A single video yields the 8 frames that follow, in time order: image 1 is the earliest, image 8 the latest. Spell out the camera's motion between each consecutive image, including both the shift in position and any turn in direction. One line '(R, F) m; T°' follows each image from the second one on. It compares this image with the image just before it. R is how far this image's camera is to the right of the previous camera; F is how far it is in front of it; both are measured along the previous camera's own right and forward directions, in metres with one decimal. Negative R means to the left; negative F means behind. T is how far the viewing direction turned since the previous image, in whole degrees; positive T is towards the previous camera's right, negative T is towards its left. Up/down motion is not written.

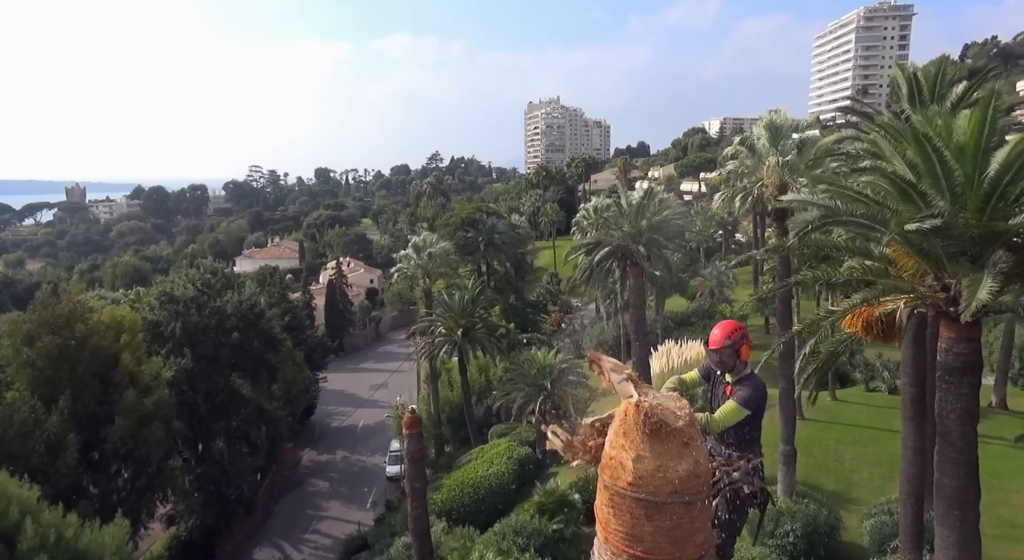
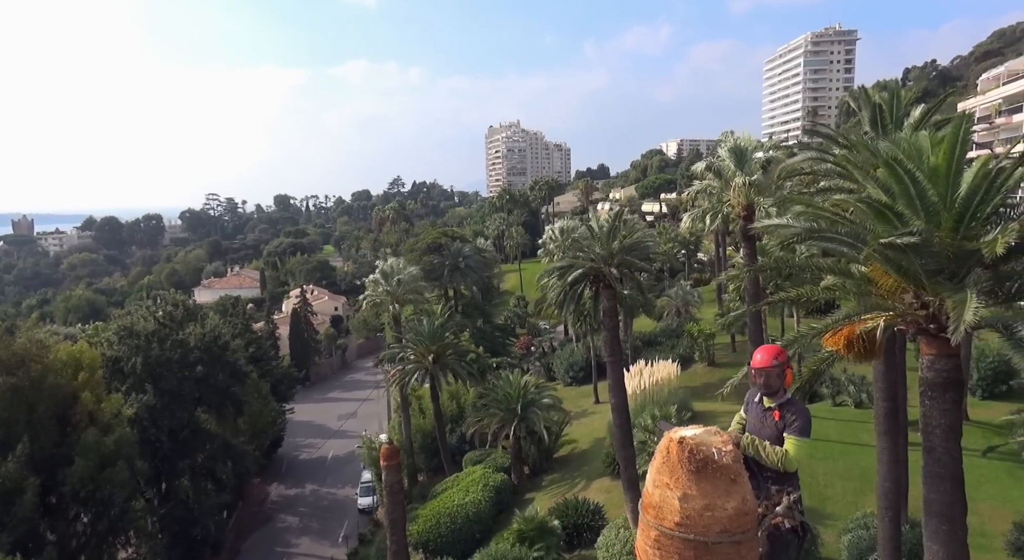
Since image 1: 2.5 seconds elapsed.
(-0.3, 0.0) m; +3°
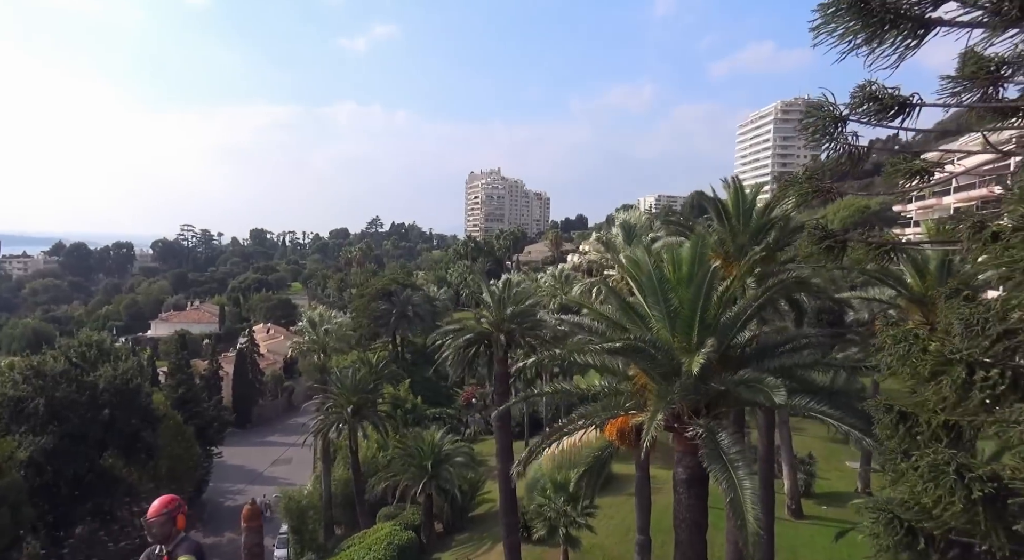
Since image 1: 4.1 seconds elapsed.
(+2.1, -0.3) m; +2°
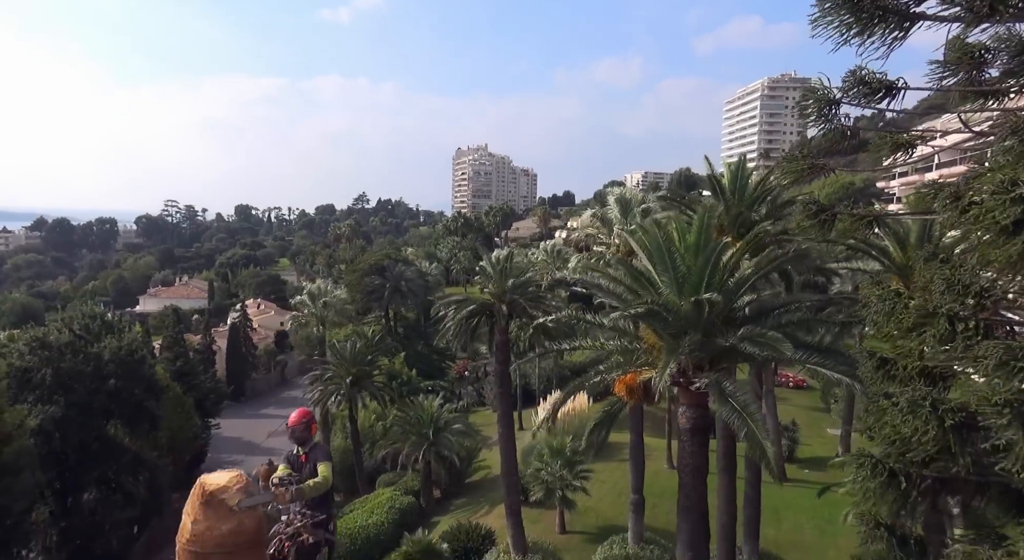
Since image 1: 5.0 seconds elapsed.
(-0.4, -0.7) m; +1°
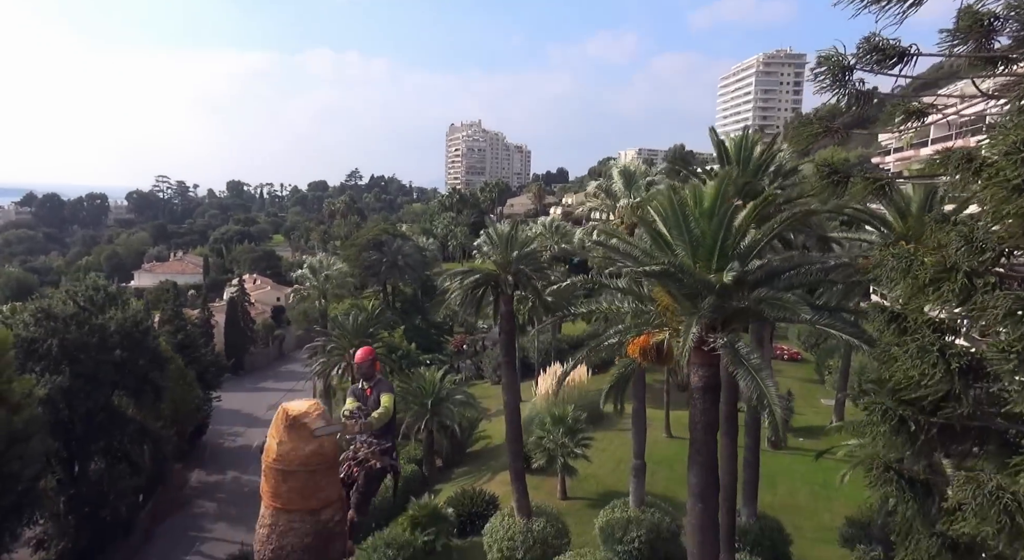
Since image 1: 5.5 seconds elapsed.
(-0.3, -0.3) m; +1°
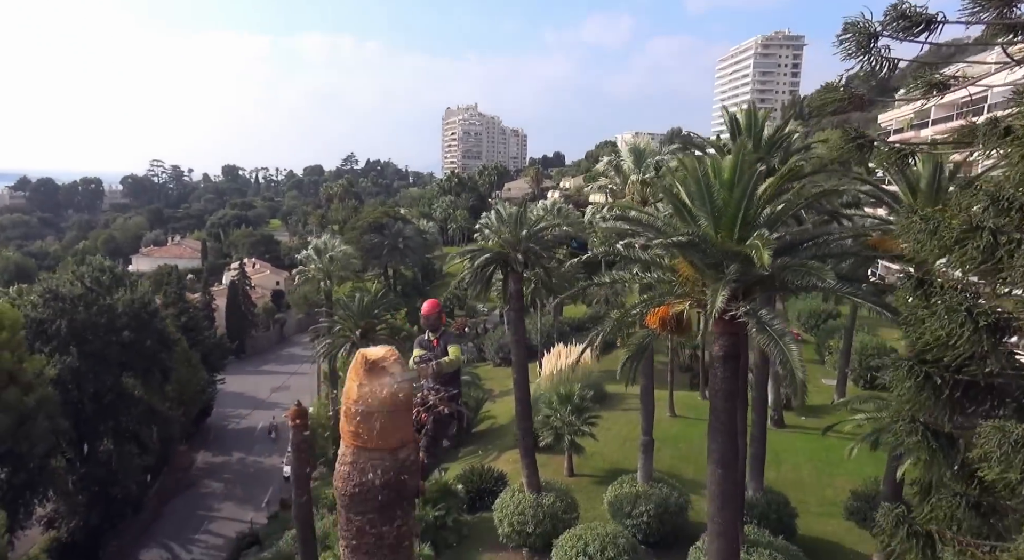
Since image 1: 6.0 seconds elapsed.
(-0.4, -0.2) m; 0°
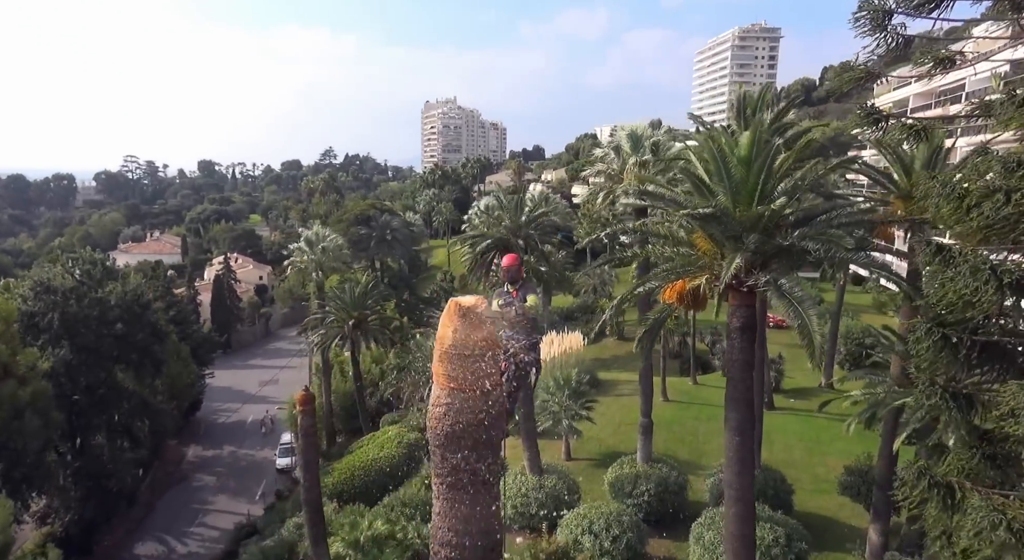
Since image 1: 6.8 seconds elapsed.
(-0.6, -0.2) m; +2°
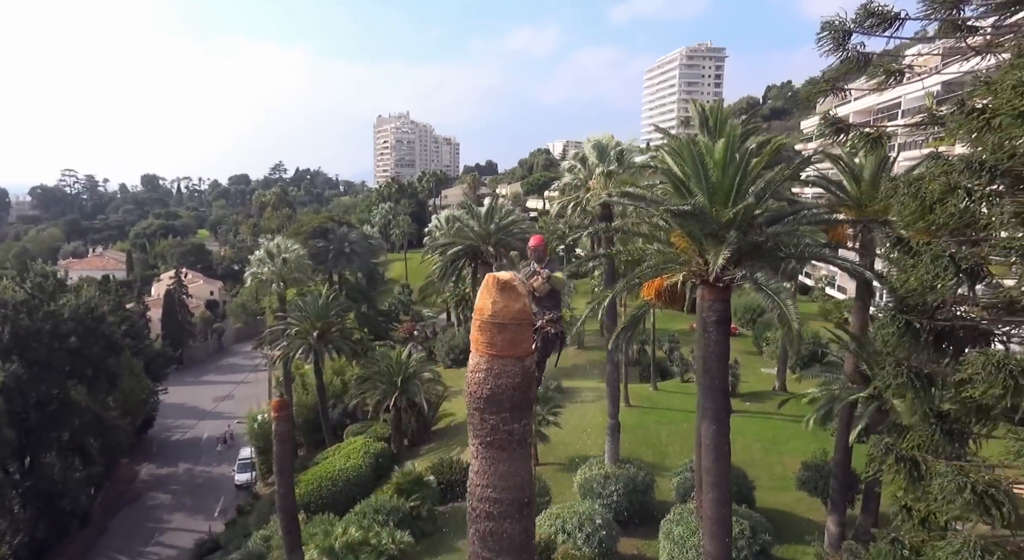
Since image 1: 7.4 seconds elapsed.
(-0.5, -0.3) m; +4°
